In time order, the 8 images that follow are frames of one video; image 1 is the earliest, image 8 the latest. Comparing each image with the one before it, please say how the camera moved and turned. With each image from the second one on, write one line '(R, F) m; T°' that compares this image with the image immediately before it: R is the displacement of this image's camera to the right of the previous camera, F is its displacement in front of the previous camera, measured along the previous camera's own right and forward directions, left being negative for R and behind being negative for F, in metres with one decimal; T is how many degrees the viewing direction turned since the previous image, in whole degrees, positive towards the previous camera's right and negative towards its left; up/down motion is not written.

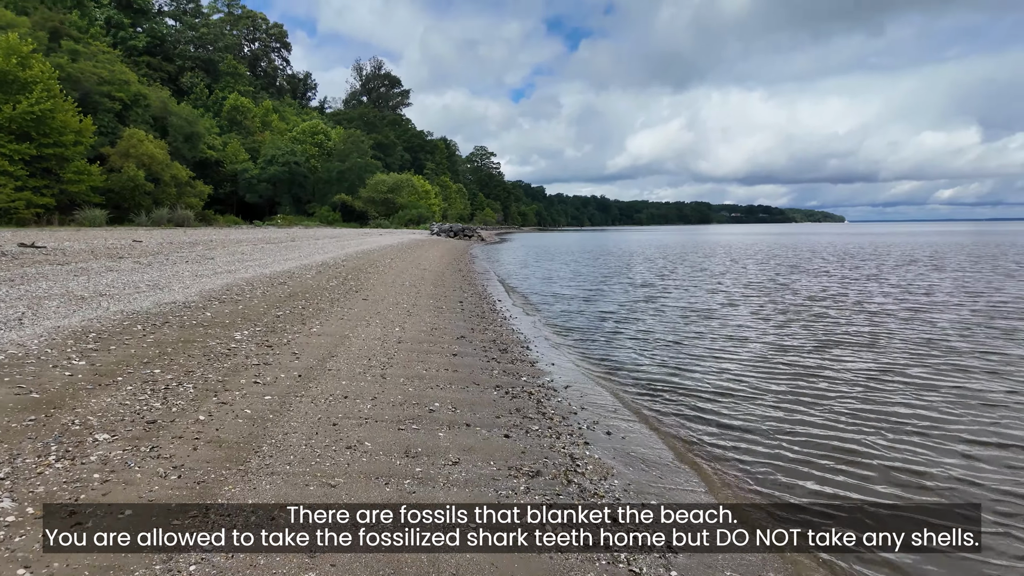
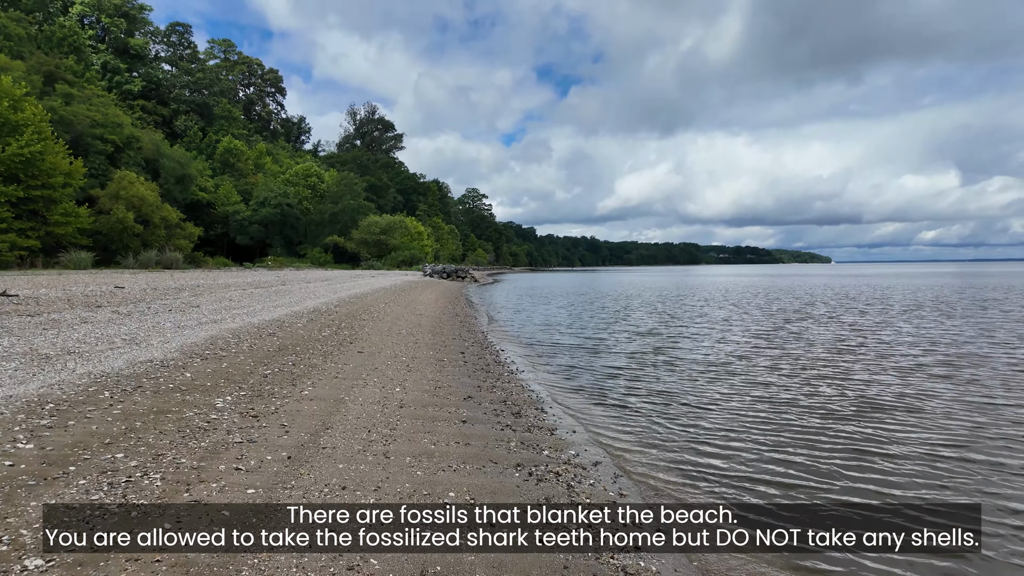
(-0.1, +0.4) m; +1°
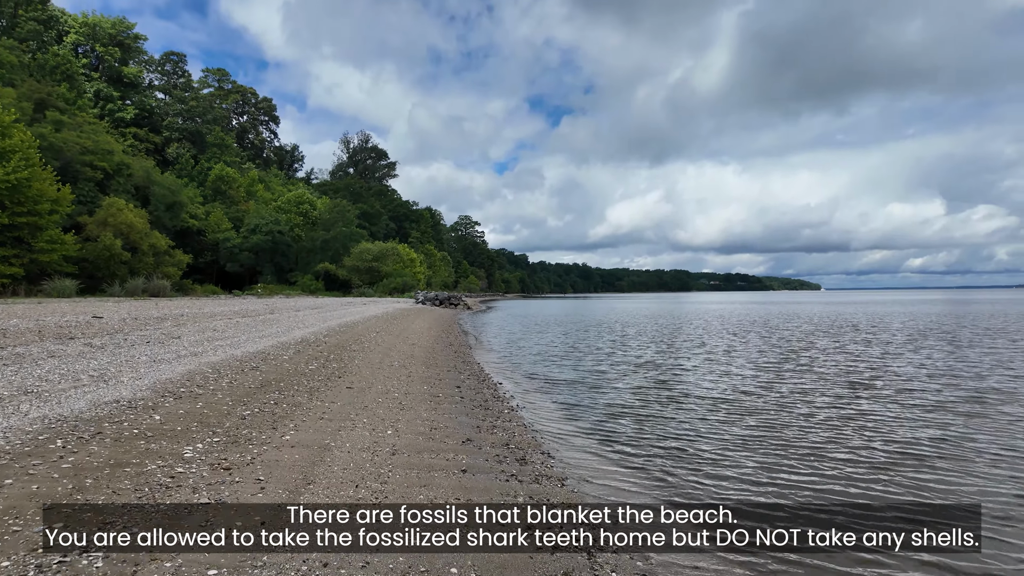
(-0.1, +0.3) m; +1°
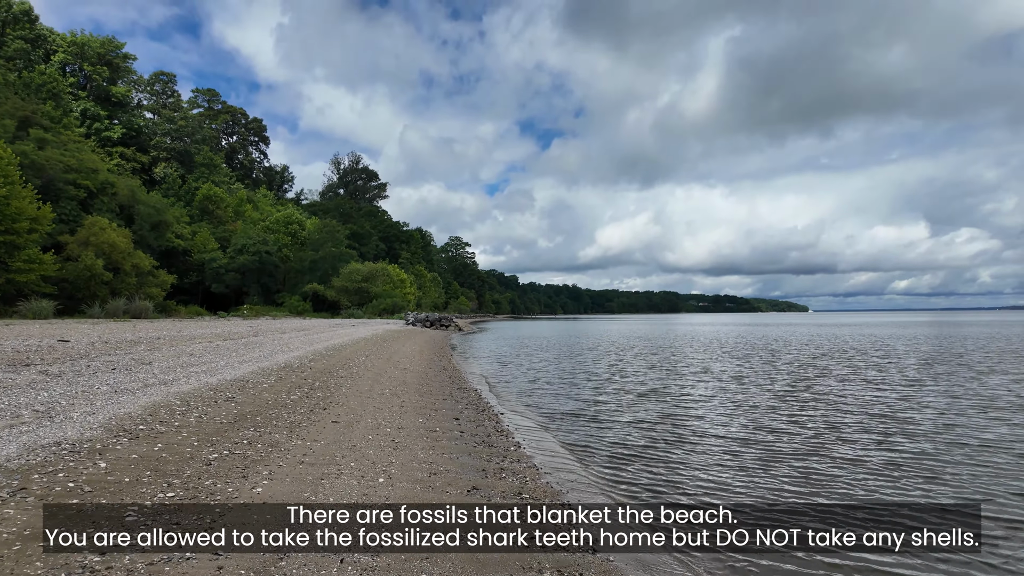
(-0.1, +0.5) m; +1°
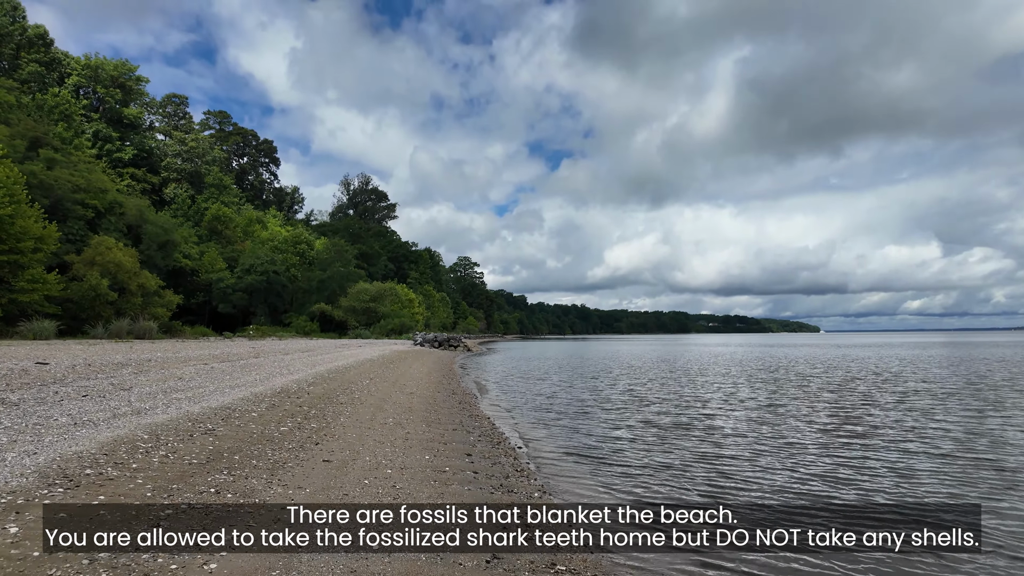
(-0.1, +0.7) m; -1°
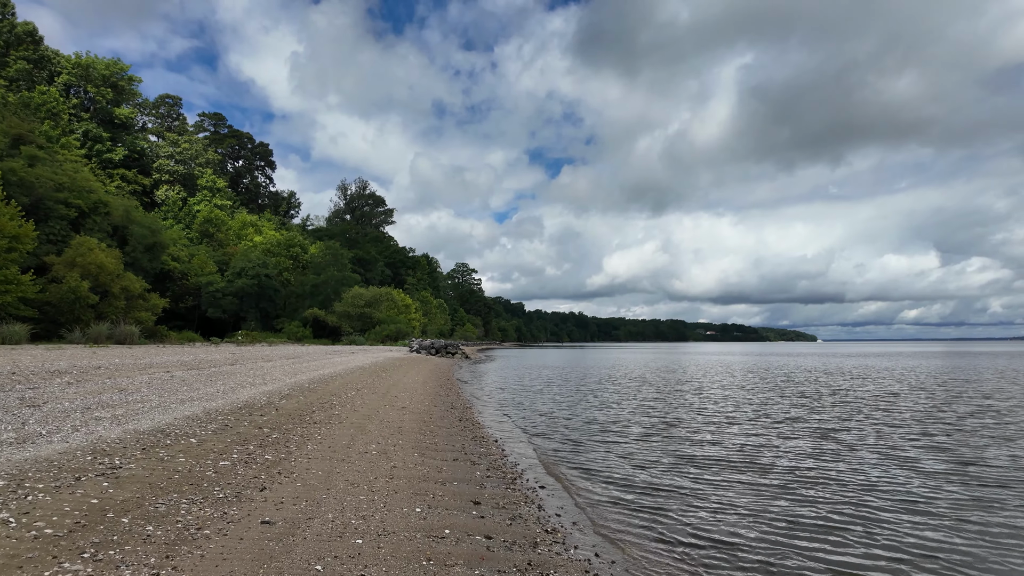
(-0.2, +1.3) m; 0°
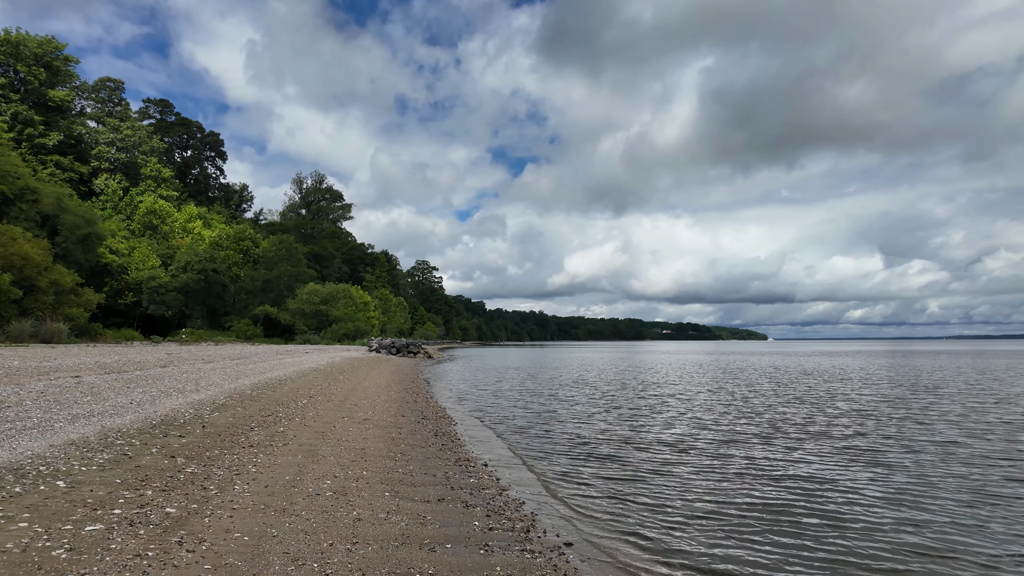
(-0.3, +1.2) m; +4°
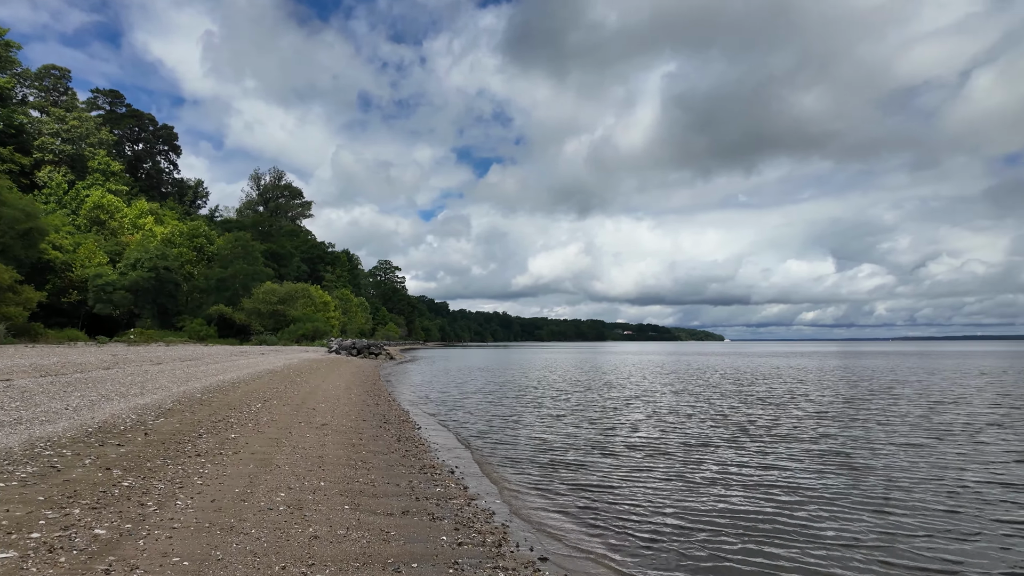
(0.0, +0.2) m; +4°
